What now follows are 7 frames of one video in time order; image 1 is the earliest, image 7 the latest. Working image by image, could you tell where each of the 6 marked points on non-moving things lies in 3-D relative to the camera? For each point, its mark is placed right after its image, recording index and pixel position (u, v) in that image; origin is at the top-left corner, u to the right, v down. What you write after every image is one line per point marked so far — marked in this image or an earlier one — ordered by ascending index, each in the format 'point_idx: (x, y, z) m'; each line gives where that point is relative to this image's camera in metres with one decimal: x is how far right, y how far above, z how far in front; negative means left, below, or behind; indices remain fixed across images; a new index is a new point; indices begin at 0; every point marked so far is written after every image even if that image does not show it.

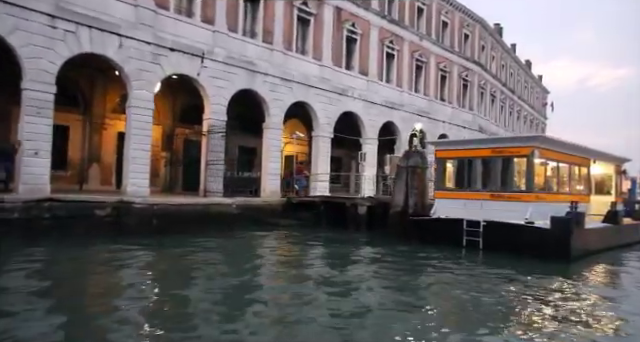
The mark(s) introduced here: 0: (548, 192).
0: (+6.4, -0.6, +13.0) m
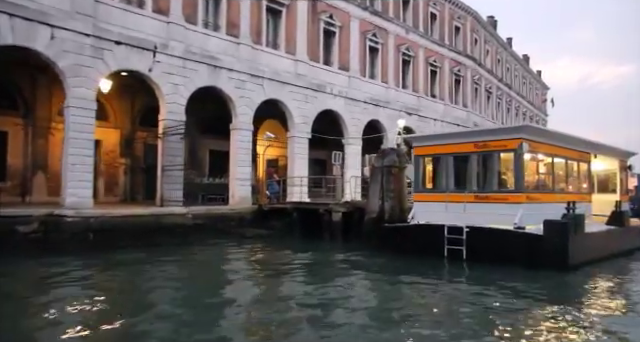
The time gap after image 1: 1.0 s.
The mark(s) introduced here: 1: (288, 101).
0: (+5.3, -0.5, +11.2) m
1: (-1.4, +3.0, +19.6) m
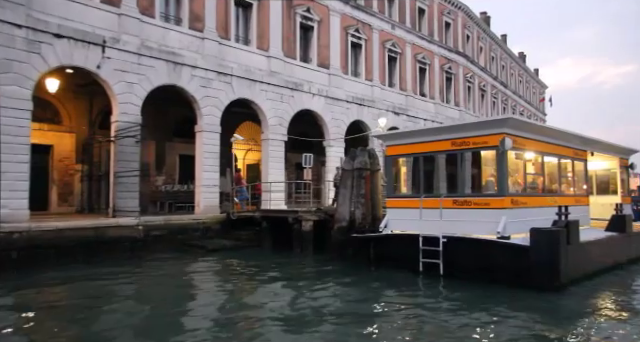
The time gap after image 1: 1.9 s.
0: (+4.4, -0.5, +9.8) m
1: (-2.3, +2.8, +18.2) m
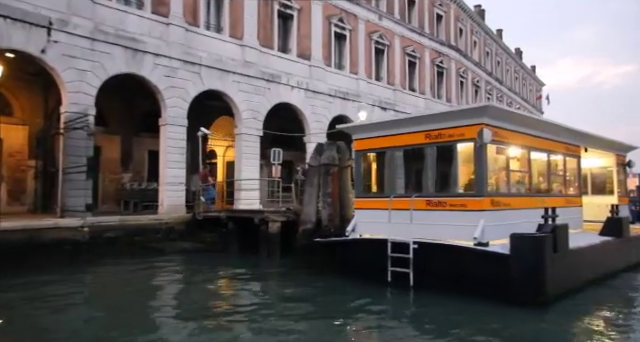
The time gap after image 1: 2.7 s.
0: (+3.5, -0.4, +8.6) m
1: (-3.2, +2.9, +17.0) m
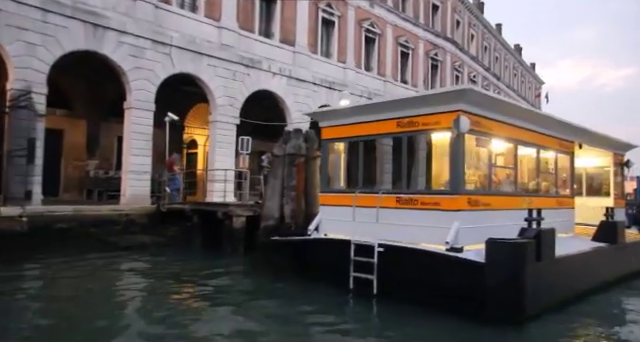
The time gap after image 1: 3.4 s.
0: (+2.8, -0.4, +7.5) m
1: (-3.8, +3.2, +15.9) m
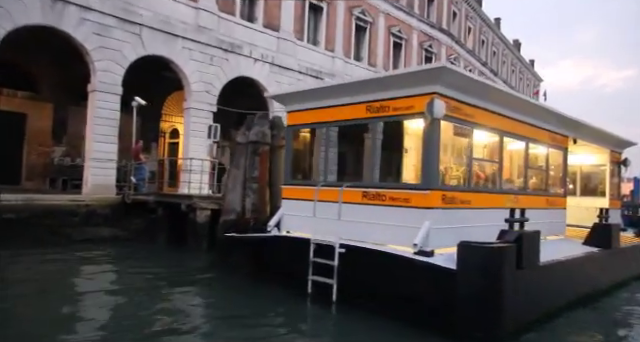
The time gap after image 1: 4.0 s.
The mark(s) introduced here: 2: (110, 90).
0: (+2.1, -0.3, +6.6) m
1: (-4.4, +3.6, +15.0) m
2: (-5.9, +2.3, +13.1) m
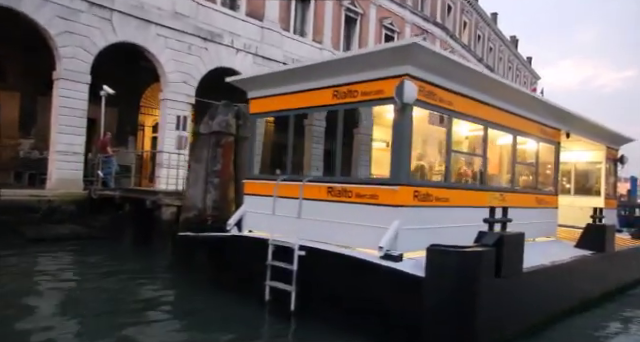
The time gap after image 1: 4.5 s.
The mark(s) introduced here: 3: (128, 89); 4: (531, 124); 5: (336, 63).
0: (+1.6, -0.2, +5.9) m
1: (-5.0, +3.7, +14.2) m
2: (-6.4, +2.5, +12.4) m
3: (-6.7, +3.0, +16.5) m
4: (+3.6, +0.8, +7.9) m
5: (+0.2, +1.3, +5.9) m
